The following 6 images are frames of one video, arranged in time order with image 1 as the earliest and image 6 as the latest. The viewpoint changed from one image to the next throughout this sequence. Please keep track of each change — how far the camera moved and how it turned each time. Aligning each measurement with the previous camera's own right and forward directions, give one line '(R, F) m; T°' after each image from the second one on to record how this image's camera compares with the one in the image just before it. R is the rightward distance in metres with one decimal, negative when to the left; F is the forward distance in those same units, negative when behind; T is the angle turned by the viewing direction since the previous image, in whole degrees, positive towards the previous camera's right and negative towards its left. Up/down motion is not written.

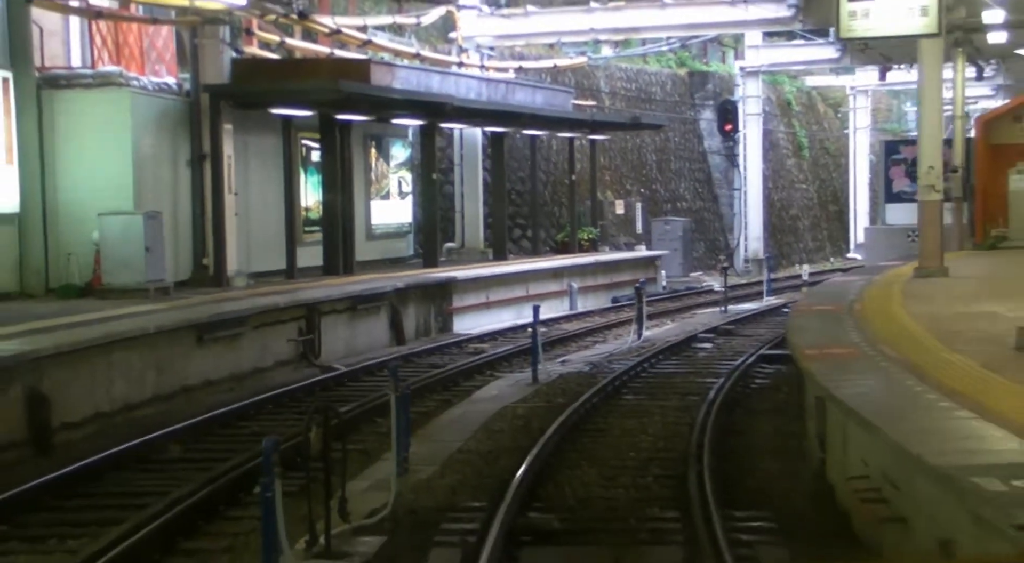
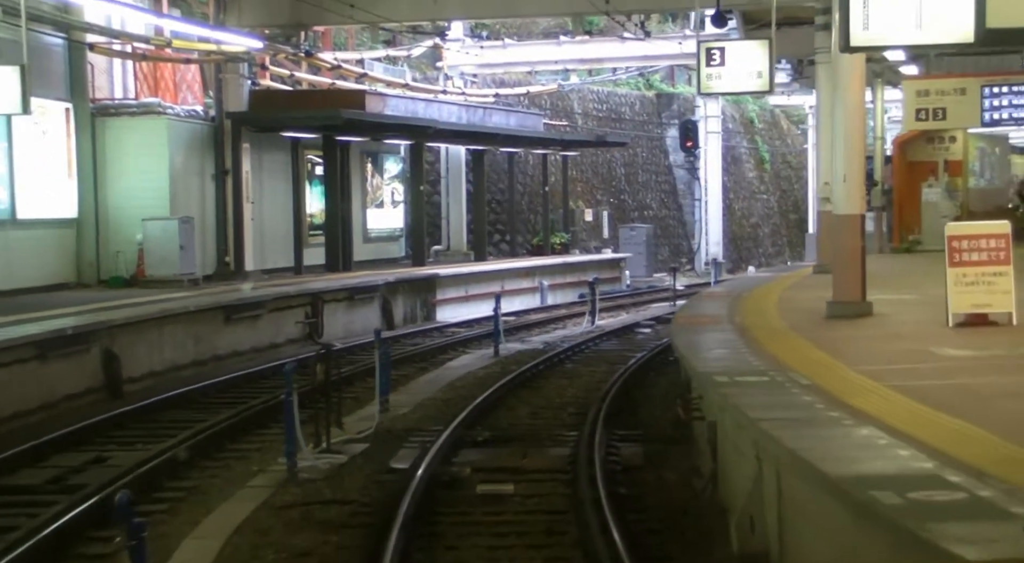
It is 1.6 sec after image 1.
(+0.5, -4.3) m; 0°
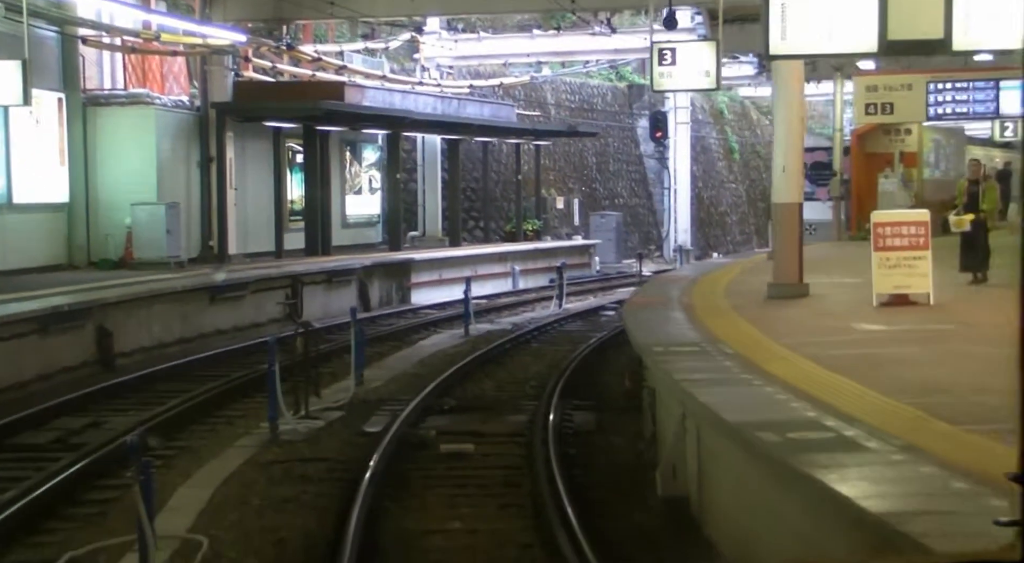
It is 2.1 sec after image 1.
(+0.2, -1.3) m; +1°
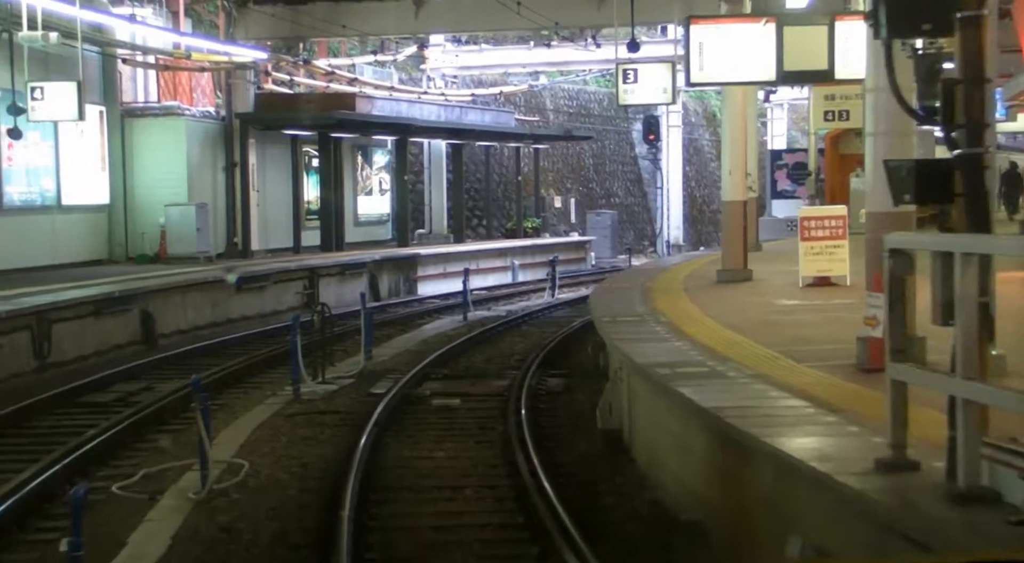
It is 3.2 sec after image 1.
(+0.4, -2.8) m; -1°
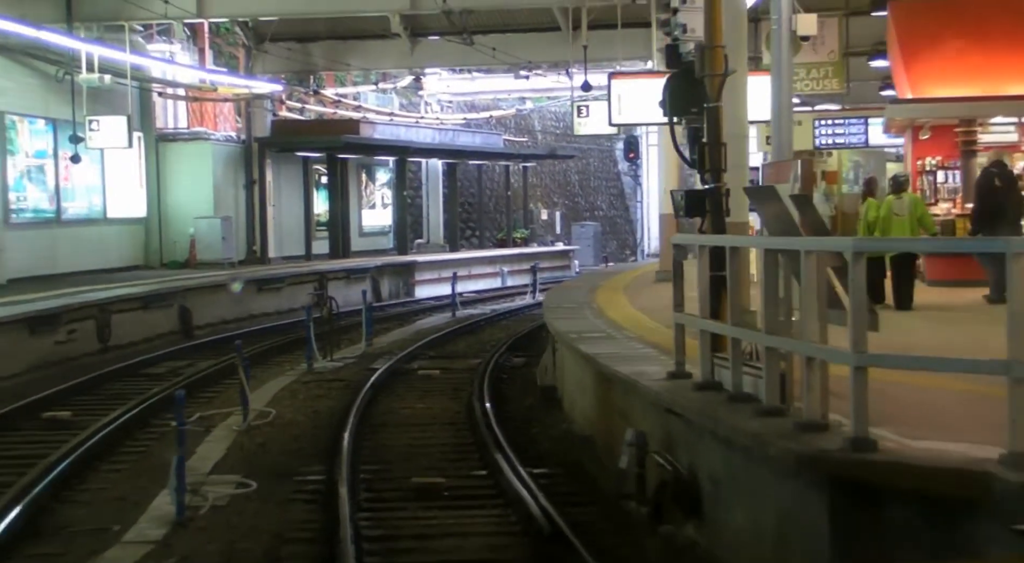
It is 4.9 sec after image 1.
(+0.5, -4.2) m; 0°
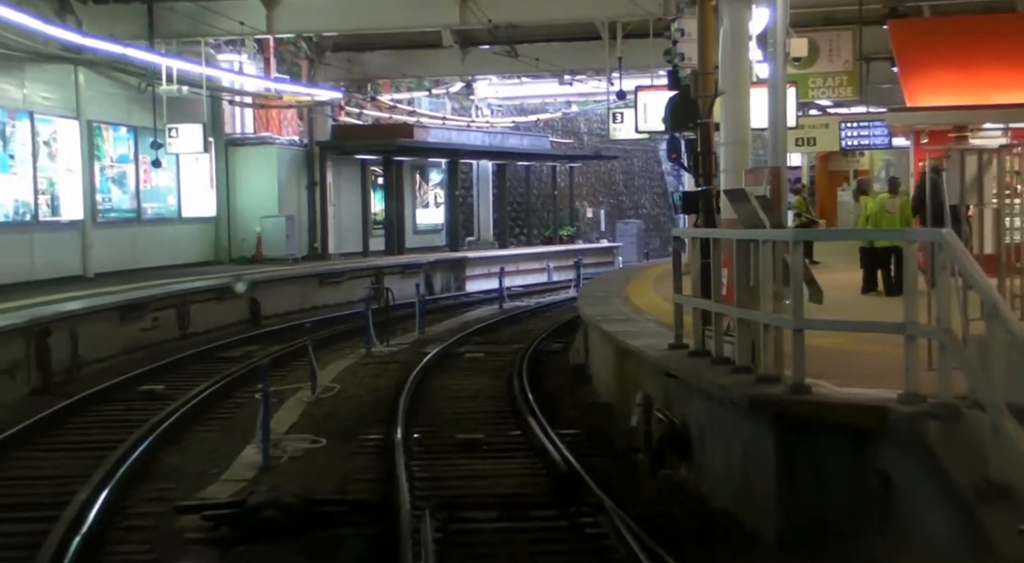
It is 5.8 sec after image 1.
(+0.2, -2.2) m; -2°
